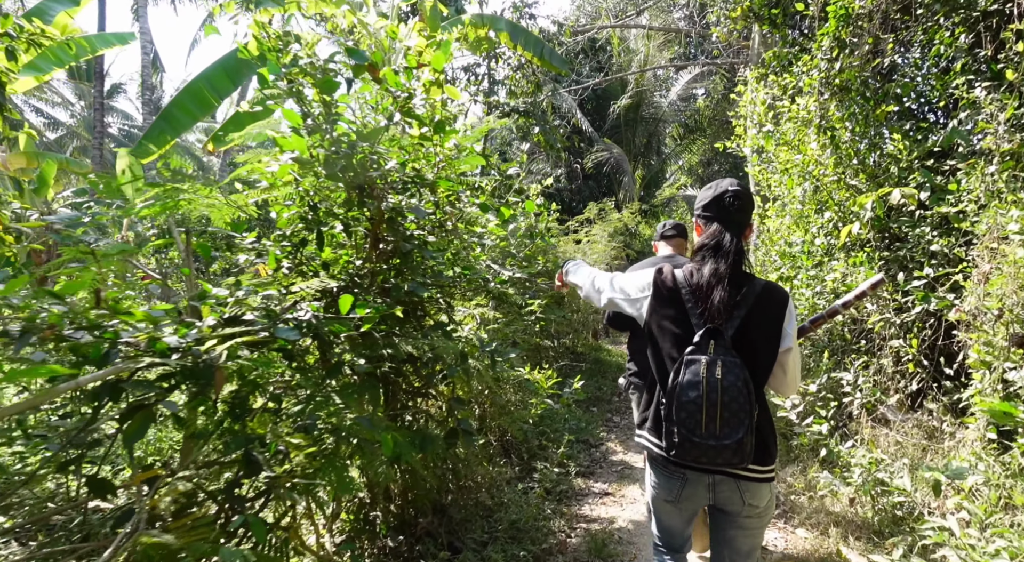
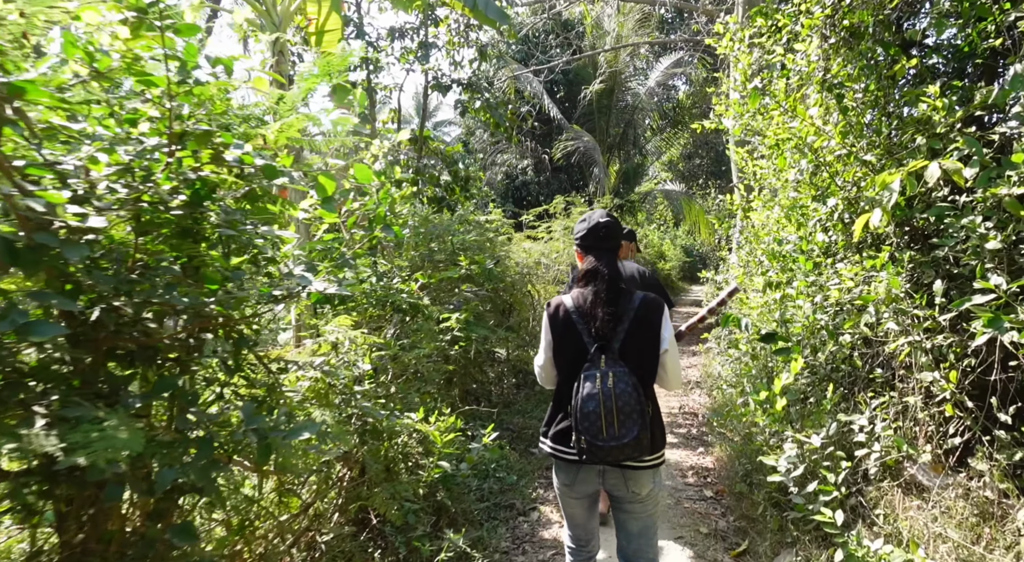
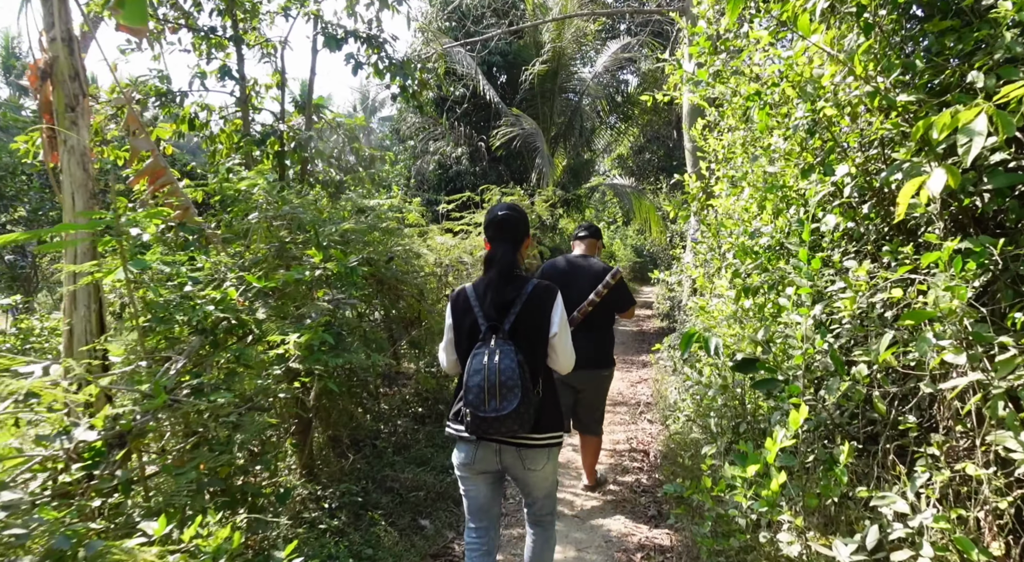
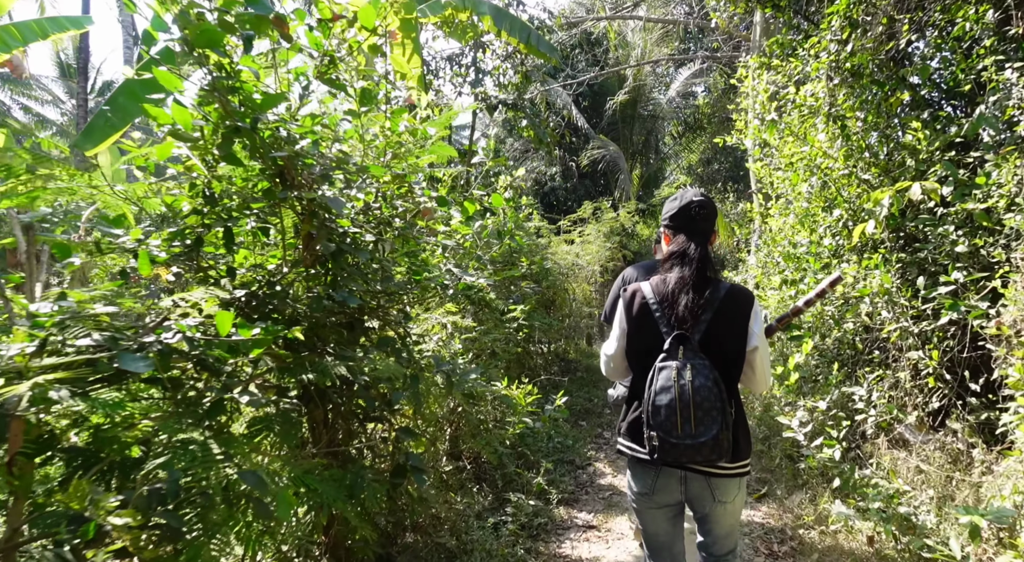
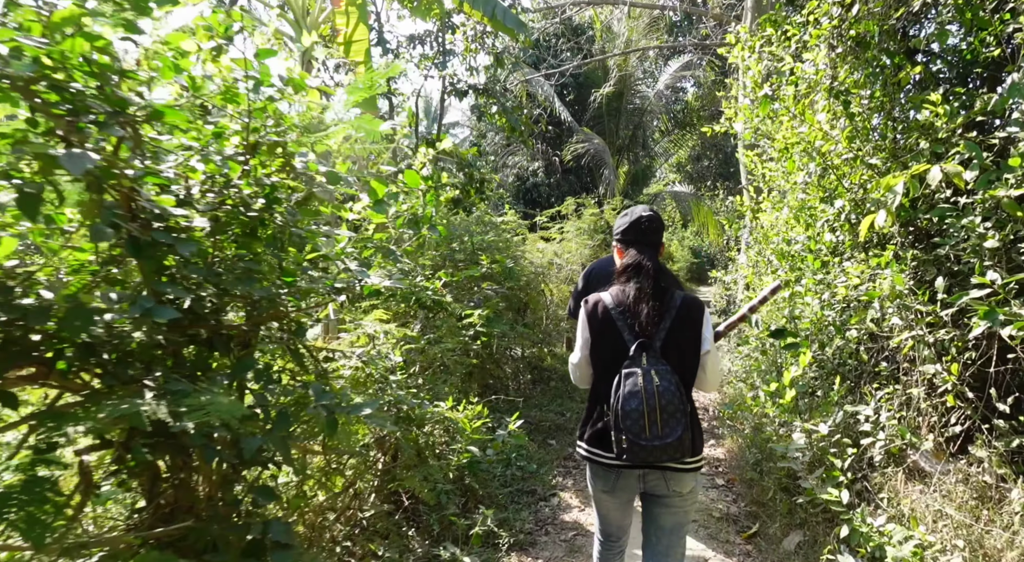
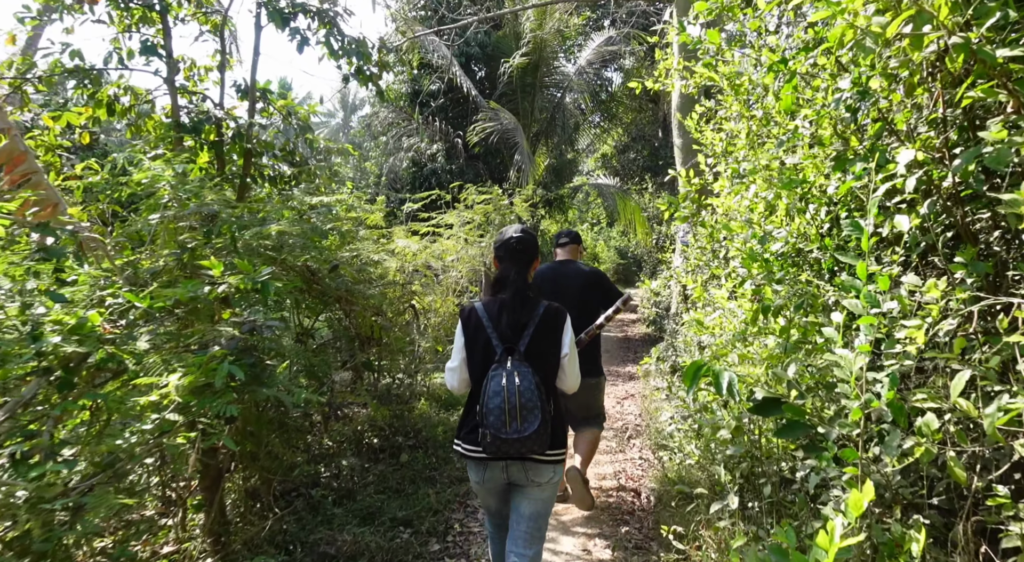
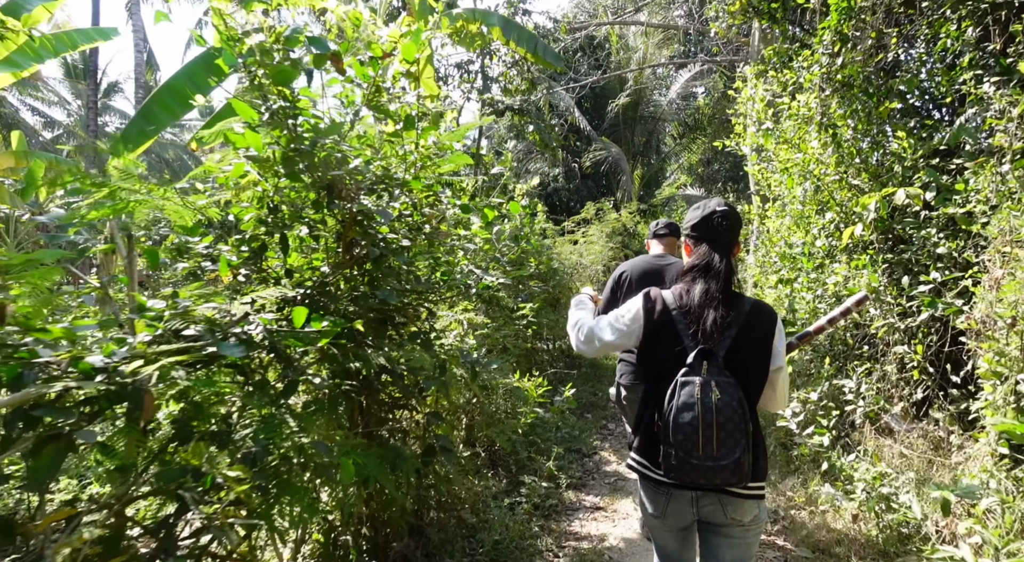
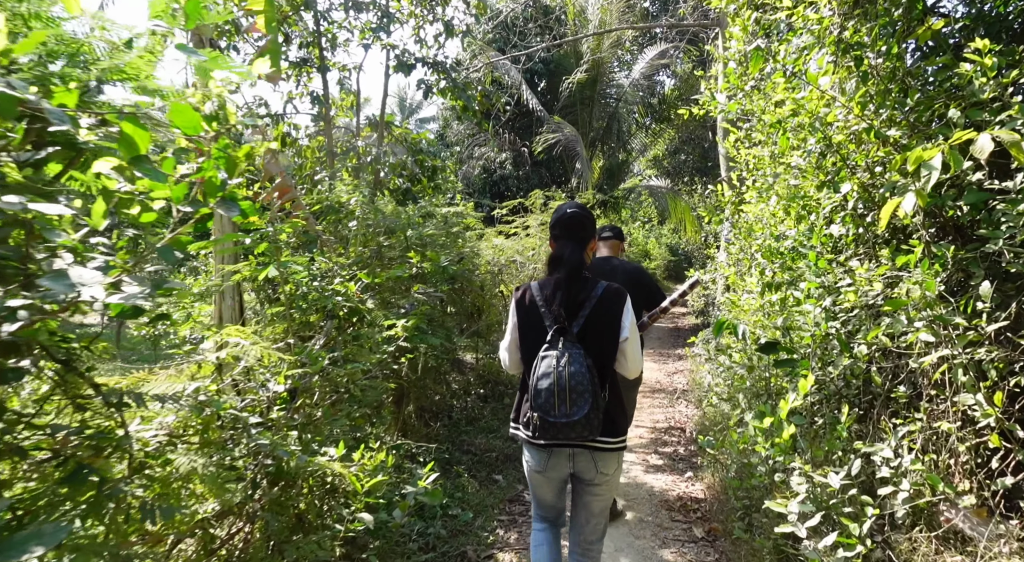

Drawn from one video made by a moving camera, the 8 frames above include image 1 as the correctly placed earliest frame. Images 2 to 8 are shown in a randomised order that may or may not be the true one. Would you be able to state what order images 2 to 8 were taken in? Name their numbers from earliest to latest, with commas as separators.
7, 4, 5, 2, 8, 3, 6
